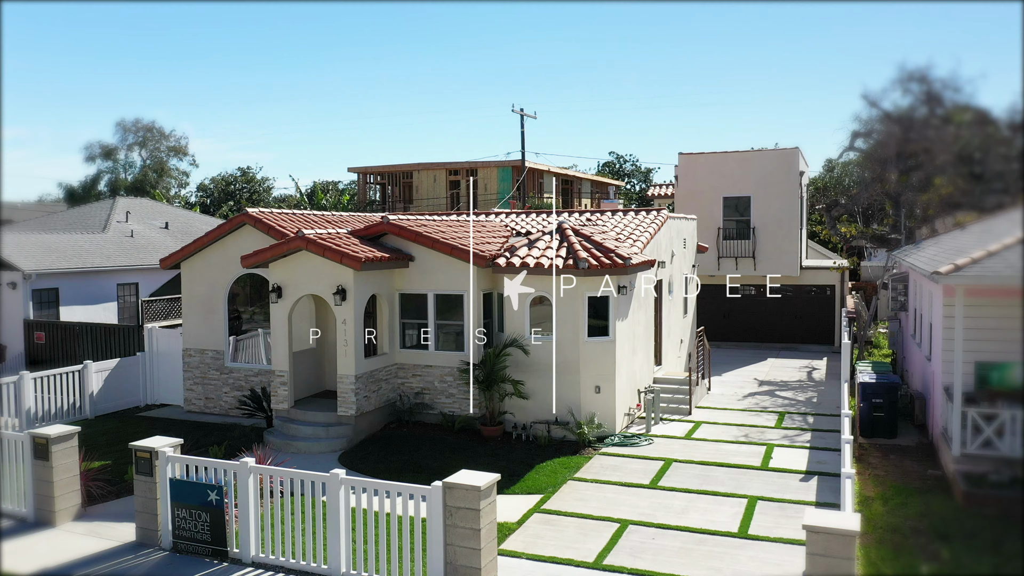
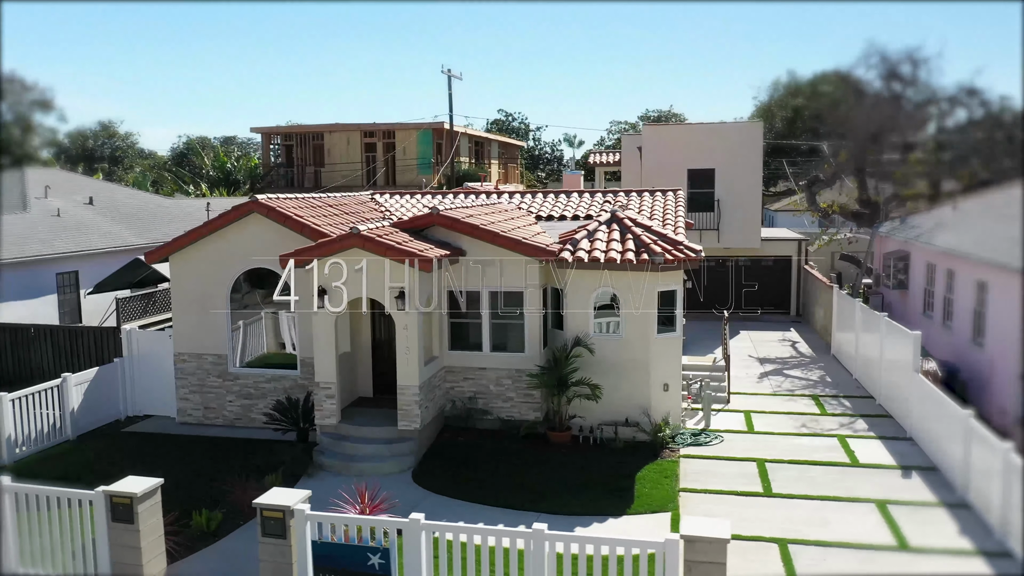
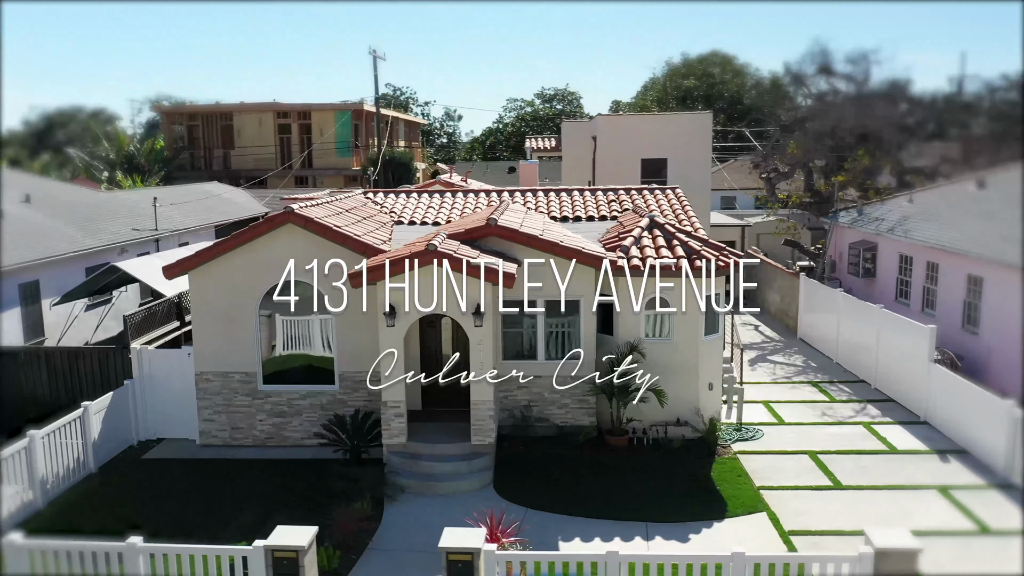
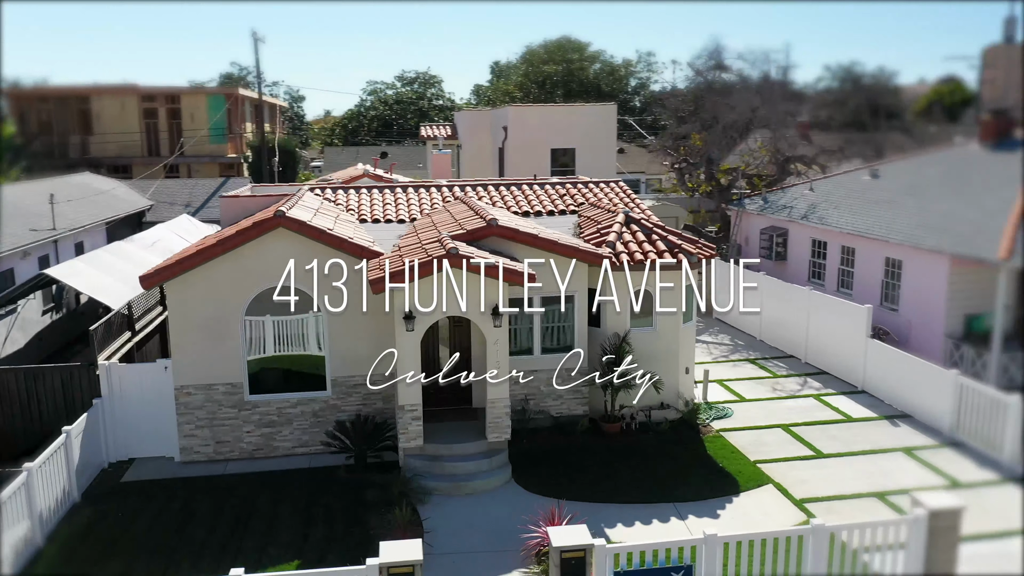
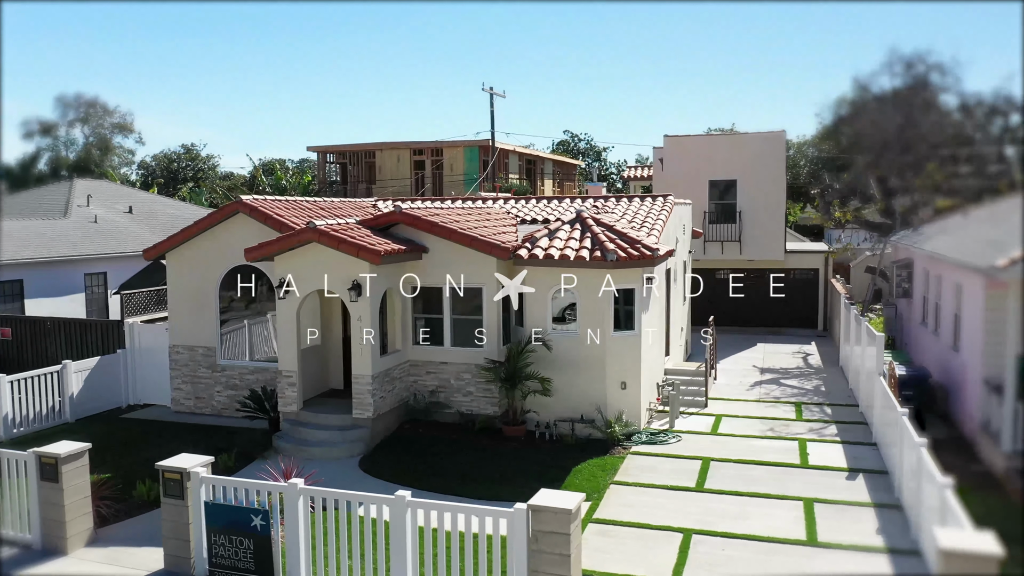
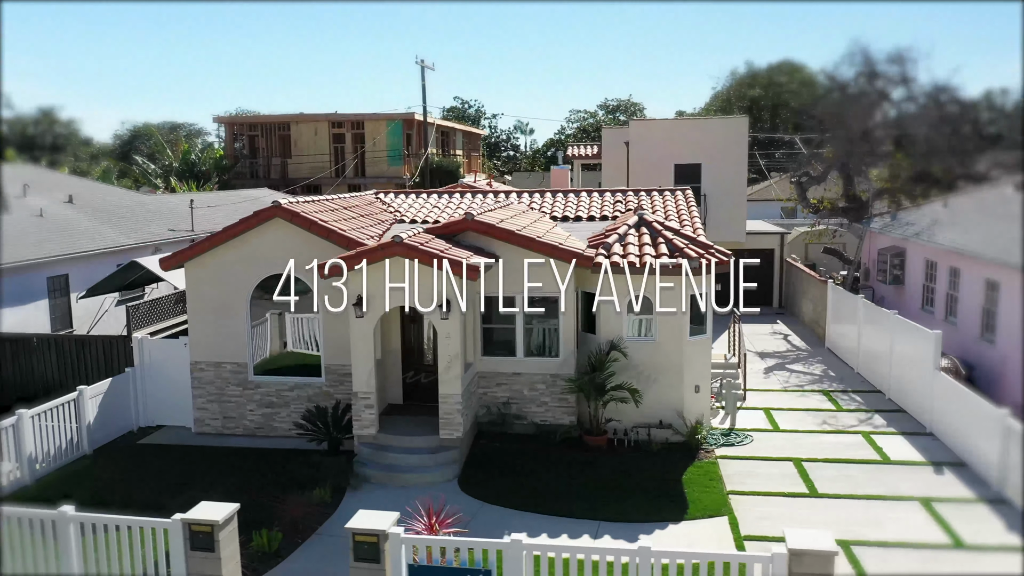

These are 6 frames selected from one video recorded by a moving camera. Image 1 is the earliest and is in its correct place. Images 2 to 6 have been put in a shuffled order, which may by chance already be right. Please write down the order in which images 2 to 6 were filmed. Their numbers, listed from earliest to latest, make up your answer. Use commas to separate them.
5, 2, 6, 3, 4
